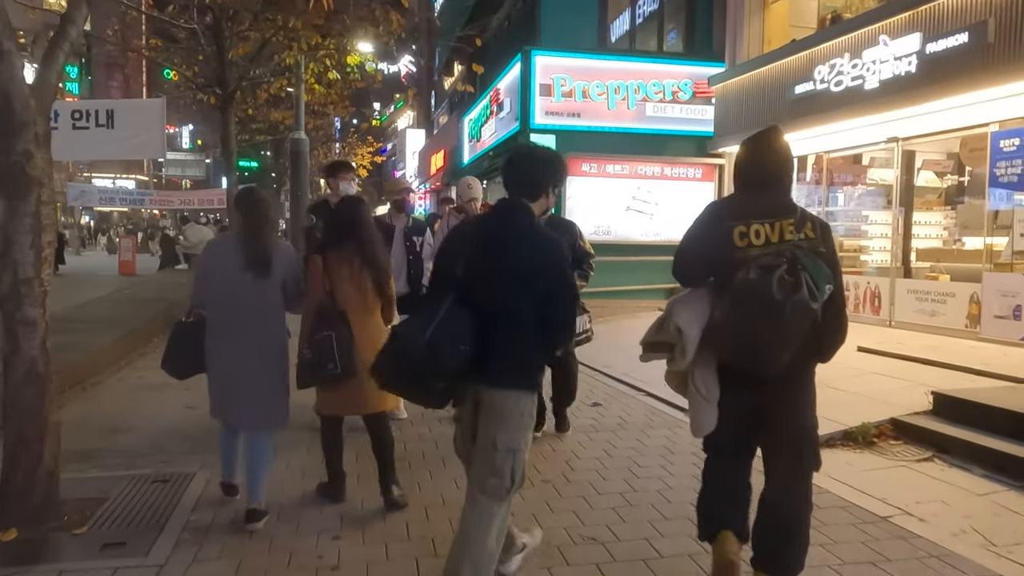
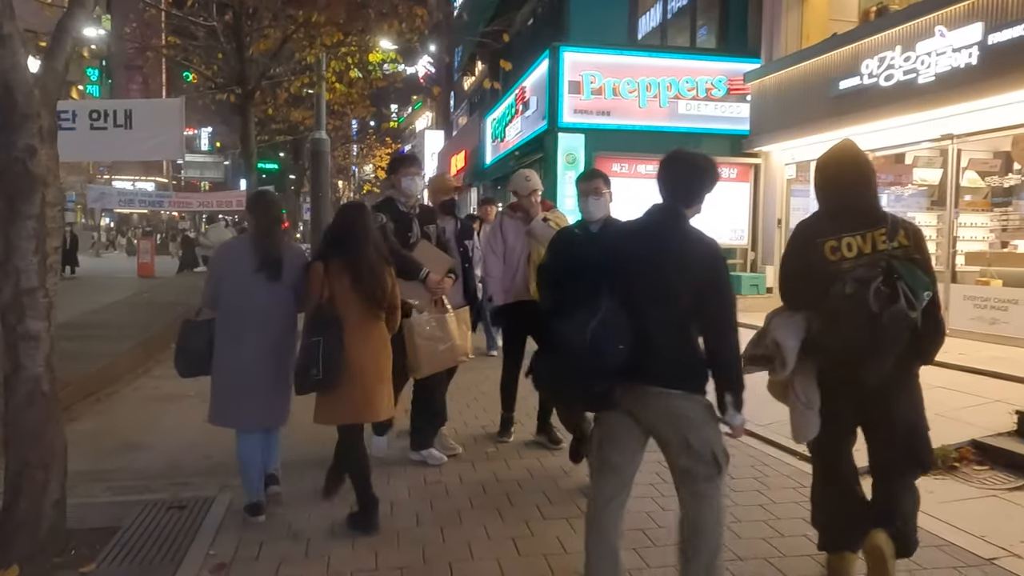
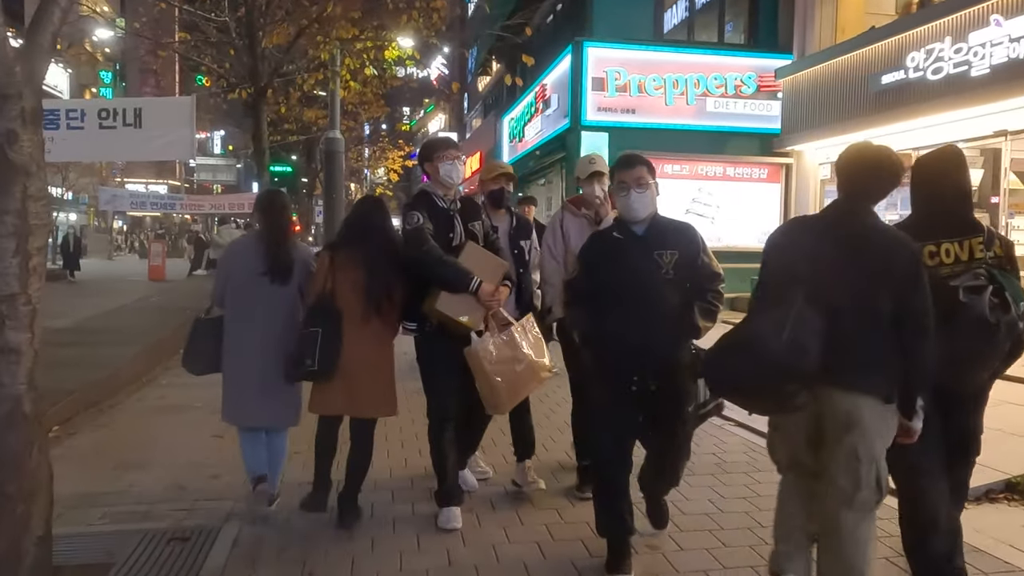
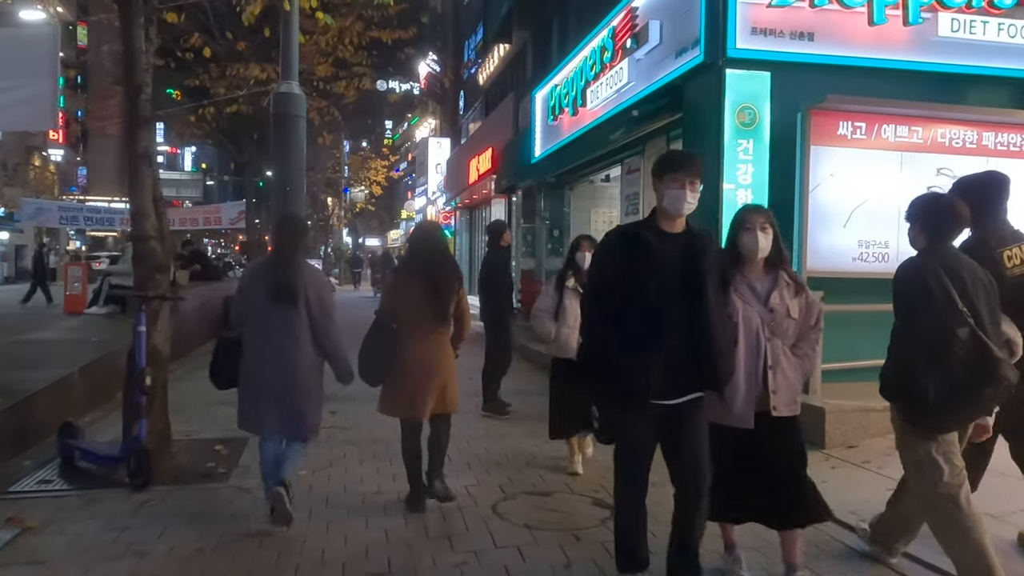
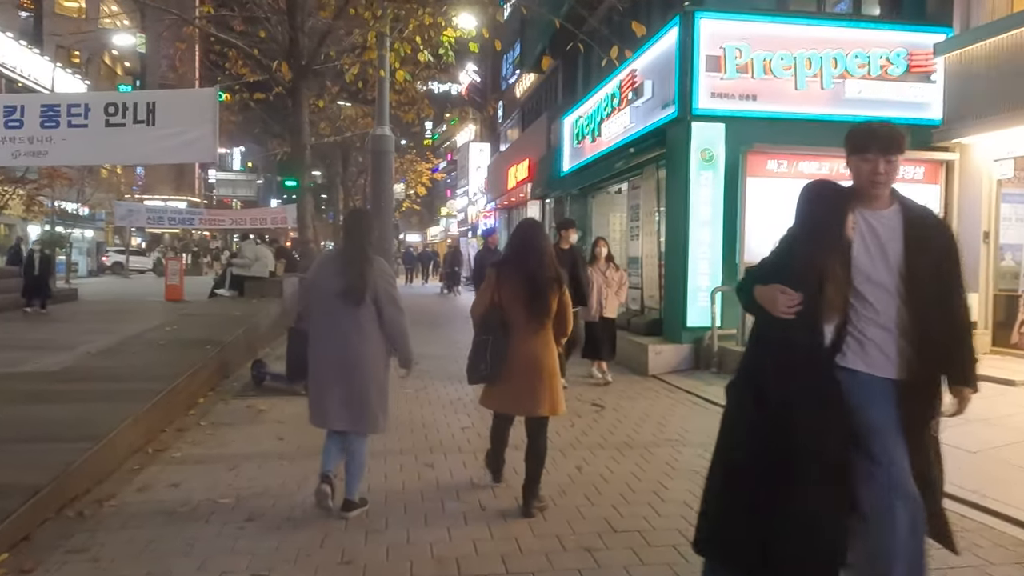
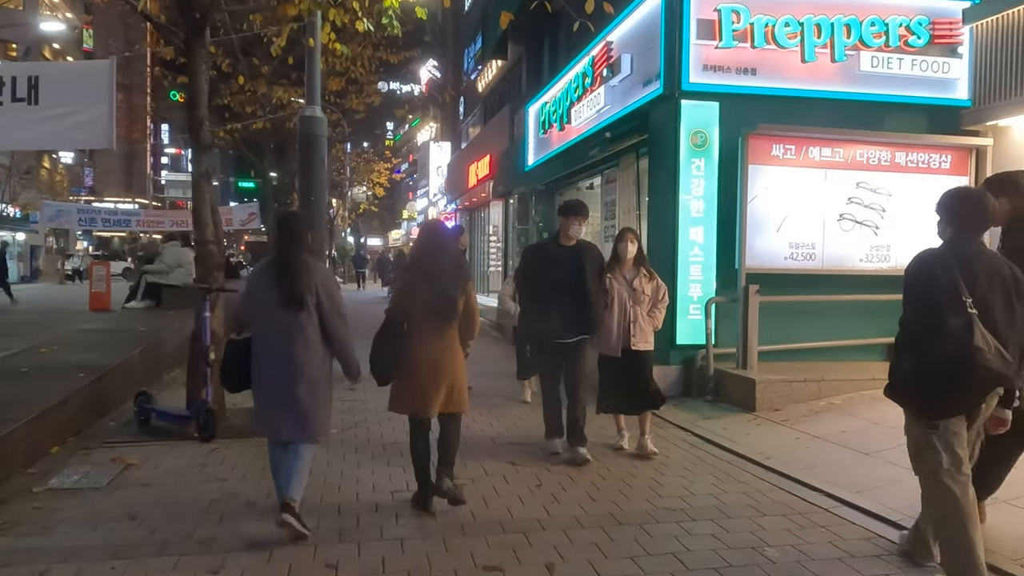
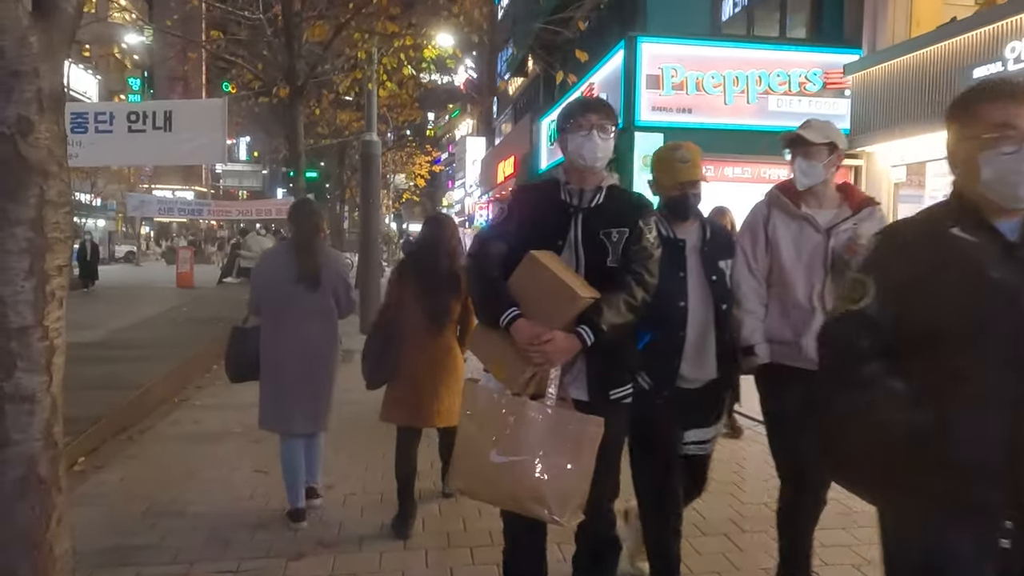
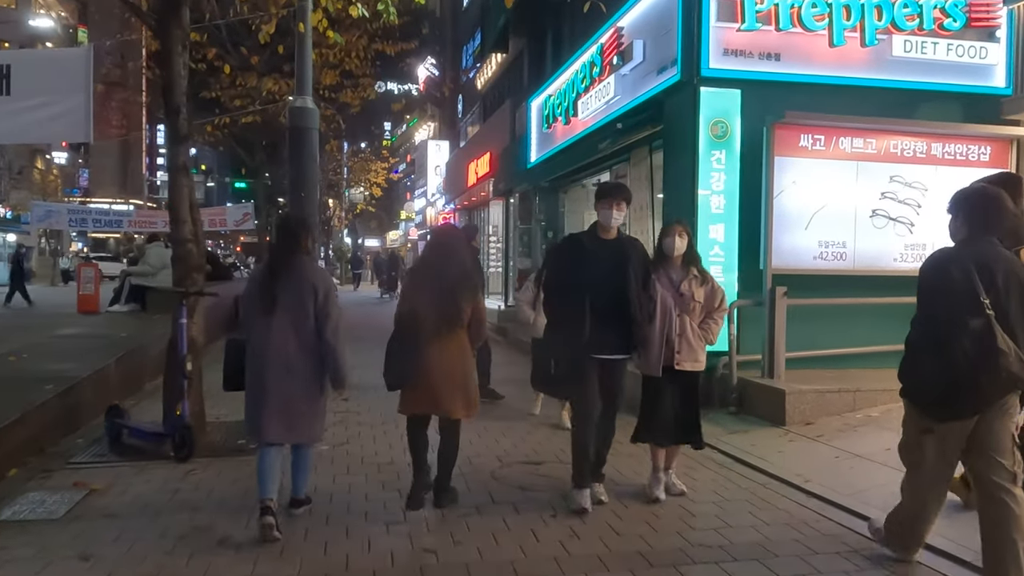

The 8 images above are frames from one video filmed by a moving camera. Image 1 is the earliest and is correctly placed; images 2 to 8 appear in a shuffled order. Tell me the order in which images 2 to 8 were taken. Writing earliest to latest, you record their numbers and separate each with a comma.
2, 3, 7, 5, 6, 8, 4
